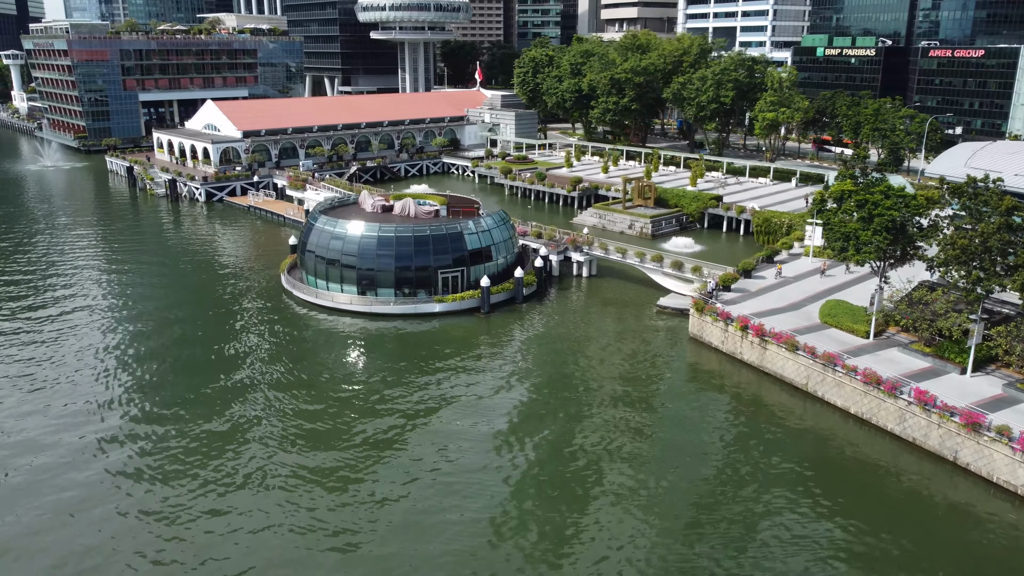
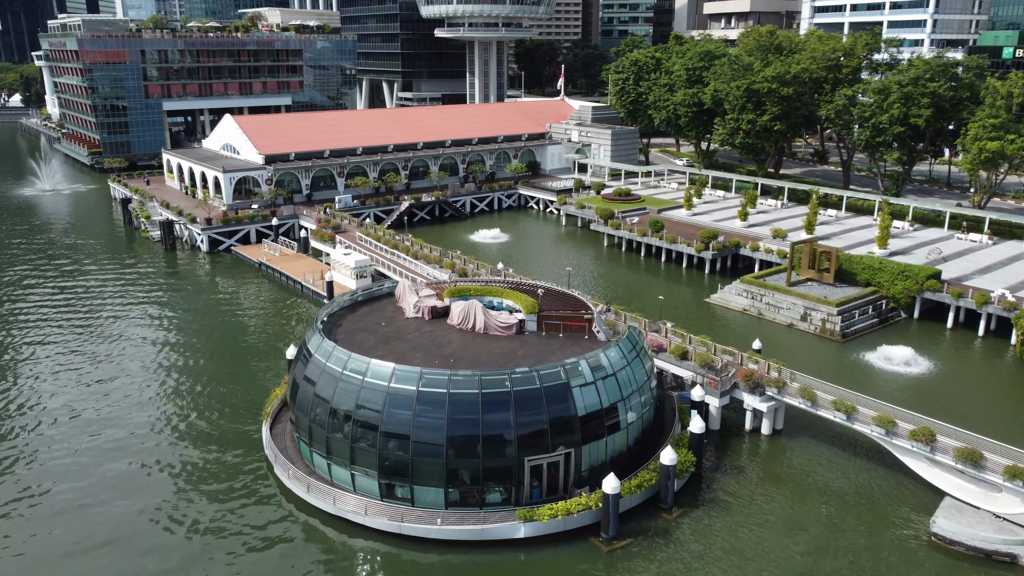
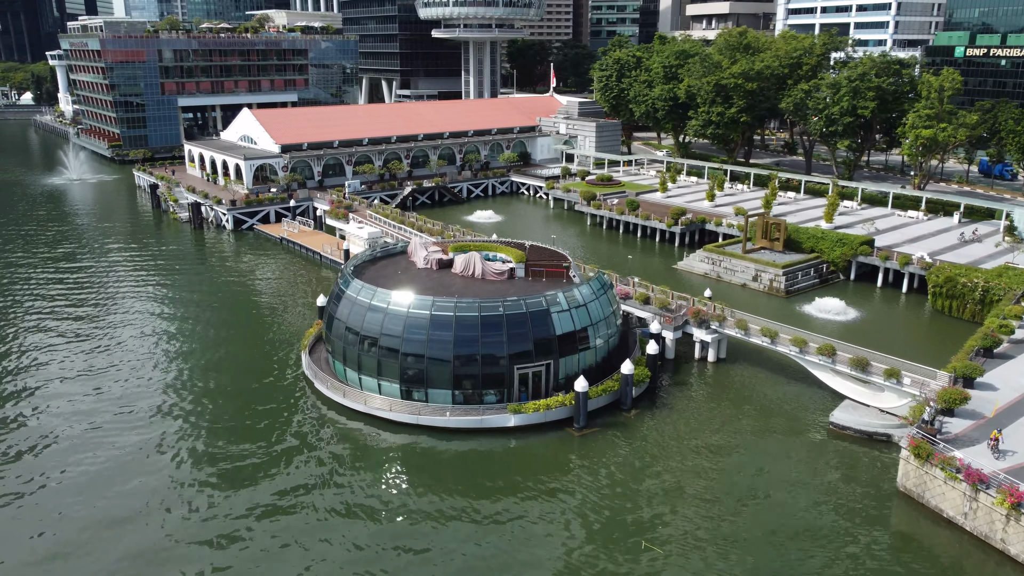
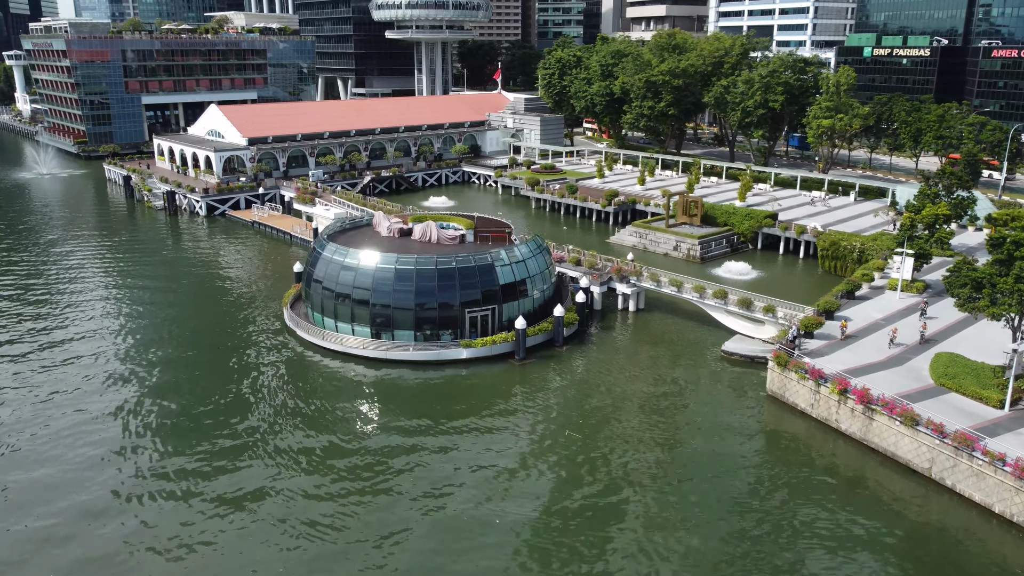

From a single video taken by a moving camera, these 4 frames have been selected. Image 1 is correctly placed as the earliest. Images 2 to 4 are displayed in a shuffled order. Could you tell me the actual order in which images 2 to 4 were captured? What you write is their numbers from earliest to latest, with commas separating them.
4, 3, 2
